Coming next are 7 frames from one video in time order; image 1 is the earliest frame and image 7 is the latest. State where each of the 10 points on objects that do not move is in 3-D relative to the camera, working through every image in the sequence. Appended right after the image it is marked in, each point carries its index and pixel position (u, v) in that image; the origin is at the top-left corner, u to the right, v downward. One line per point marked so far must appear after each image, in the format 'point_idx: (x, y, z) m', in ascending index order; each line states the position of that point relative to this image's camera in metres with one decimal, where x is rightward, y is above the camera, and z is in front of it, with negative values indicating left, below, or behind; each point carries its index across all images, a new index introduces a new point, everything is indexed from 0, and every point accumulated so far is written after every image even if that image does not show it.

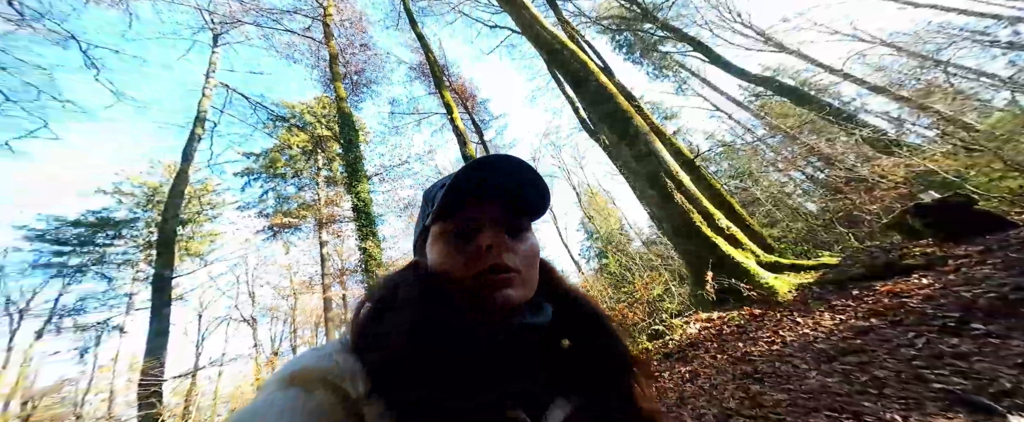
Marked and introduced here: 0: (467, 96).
0: (-2.1, +5.6, +15.2) m
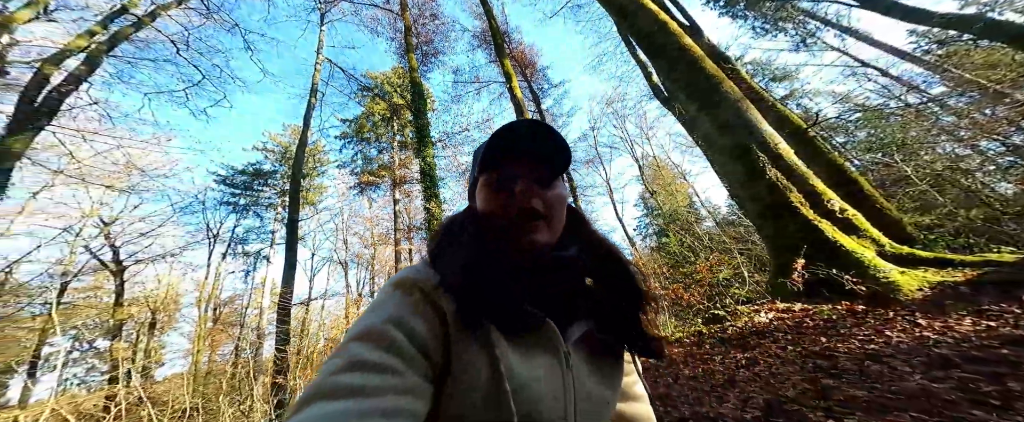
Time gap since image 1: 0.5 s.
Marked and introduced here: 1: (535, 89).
0: (+0.9, +7.1, +14.9) m
1: (+1.2, +6.0, +15.2) m
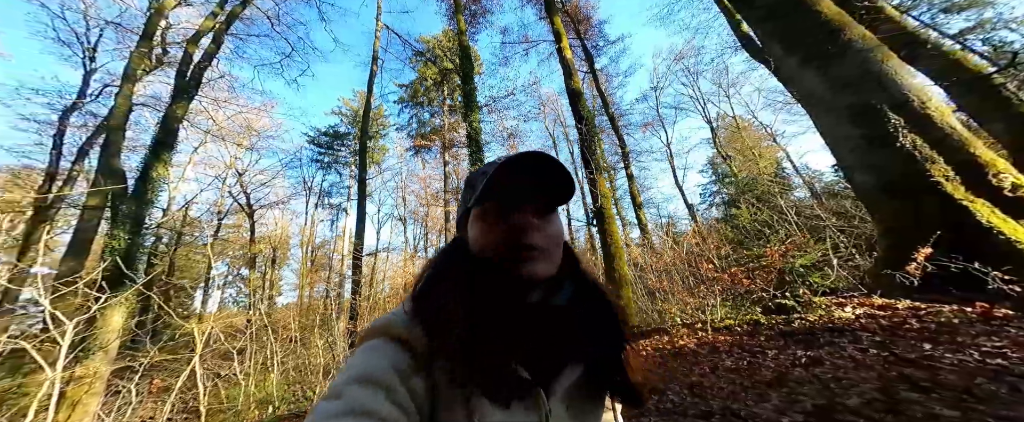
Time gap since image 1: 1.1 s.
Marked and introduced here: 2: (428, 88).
0: (+3.1, +8.5, +13.6) m
1: (+3.5, +7.4, +13.9) m
2: (-5.2, +6.8, +17.4) m
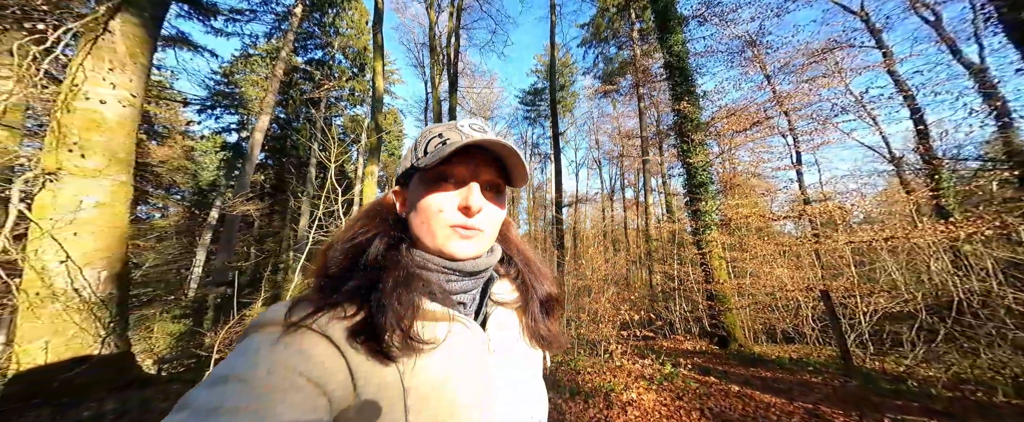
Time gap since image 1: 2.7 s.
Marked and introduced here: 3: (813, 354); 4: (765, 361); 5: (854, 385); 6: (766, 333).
0: (+9.6, +10.1, +6.4) m
1: (+10.2, +9.0, +6.7) m
2: (+5.1, +9.2, +14.5) m
3: (+10.2, -5.0, +10.5) m
4: (+8.1, -4.9, +9.9) m
5: (+8.1, -4.2, +7.3) m
6: (+10.3, -5.0, +12.5) m
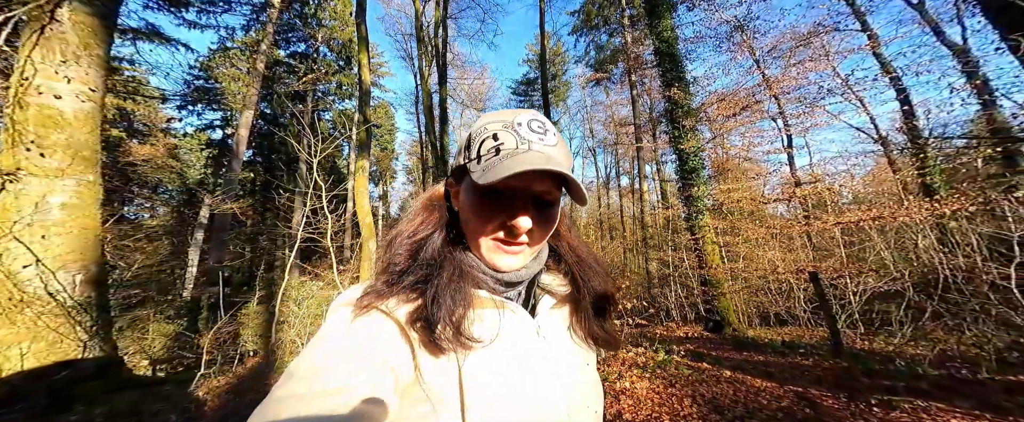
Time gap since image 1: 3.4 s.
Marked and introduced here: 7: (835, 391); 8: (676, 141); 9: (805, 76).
0: (+9.1, +10.6, +6.2) m
1: (+9.7, +9.5, +6.5) m
2: (+4.5, +9.8, +14.3) m
3: (+10.1, -4.4, +10.8) m
4: (+8.0, -4.4, +10.1) m
5: (+8.0, -3.8, +7.5) m
6: (+10.2, -4.4, +12.7) m
7: (+6.7, -3.8, +6.4) m
8: (+6.0, +2.6, +11.3) m
9: (+8.1, +3.7, +8.5) m
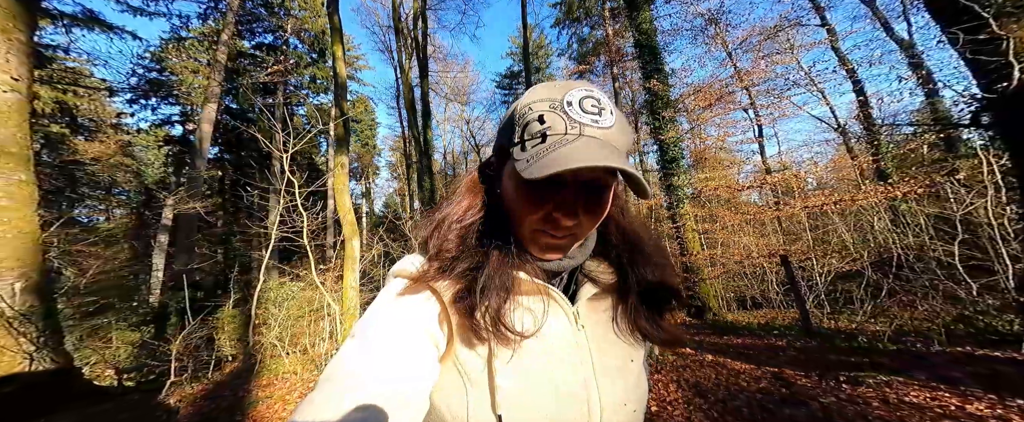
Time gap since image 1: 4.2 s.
0: (+8.5, +10.9, +6.4) m
1: (+9.1, +9.9, +6.8) m
2: (+3.5, +10.2, +14.3) m
3: (+9.6, -3.9, +11.3) m
4: (+7.5, -4.0, +10.5) m
5: (+7.7, -3.4, +7.9) m
6: (+9.5, -3.9, +13.3) m
7: (+6.4, -3.5, +6.8) m
8: (+5.3, +2.9, +11.5) m
9: (+7.5, +4.1, +8.8) m
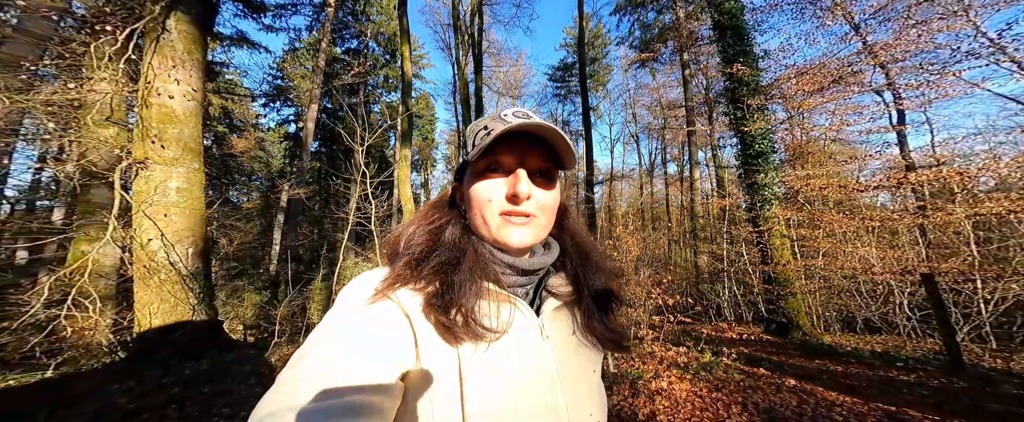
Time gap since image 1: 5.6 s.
0: (+10.3, +10.7, +4.3) m
1: (+10.9, +9.7, +4.6) m
2: (+6.8, +10.3, +13.0) m
3: (+11.7, -4.1, +9.3) m
4: (+9.5, -4.1, +8.9) m
5: (+9.2, -3.5, +6.3) m
6: (+12.0, -4.0, +11.2) m
7: (+7.8, -3.6, +5.4) m
8: (+7.7, +2.9, +10.1) m
9: (+9.5, +4.0, +7.0) m
